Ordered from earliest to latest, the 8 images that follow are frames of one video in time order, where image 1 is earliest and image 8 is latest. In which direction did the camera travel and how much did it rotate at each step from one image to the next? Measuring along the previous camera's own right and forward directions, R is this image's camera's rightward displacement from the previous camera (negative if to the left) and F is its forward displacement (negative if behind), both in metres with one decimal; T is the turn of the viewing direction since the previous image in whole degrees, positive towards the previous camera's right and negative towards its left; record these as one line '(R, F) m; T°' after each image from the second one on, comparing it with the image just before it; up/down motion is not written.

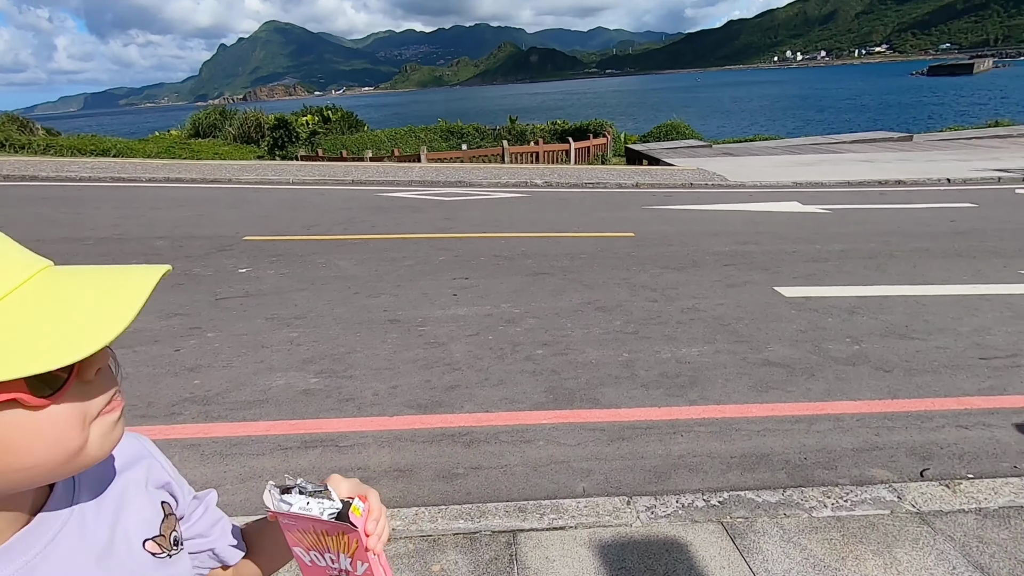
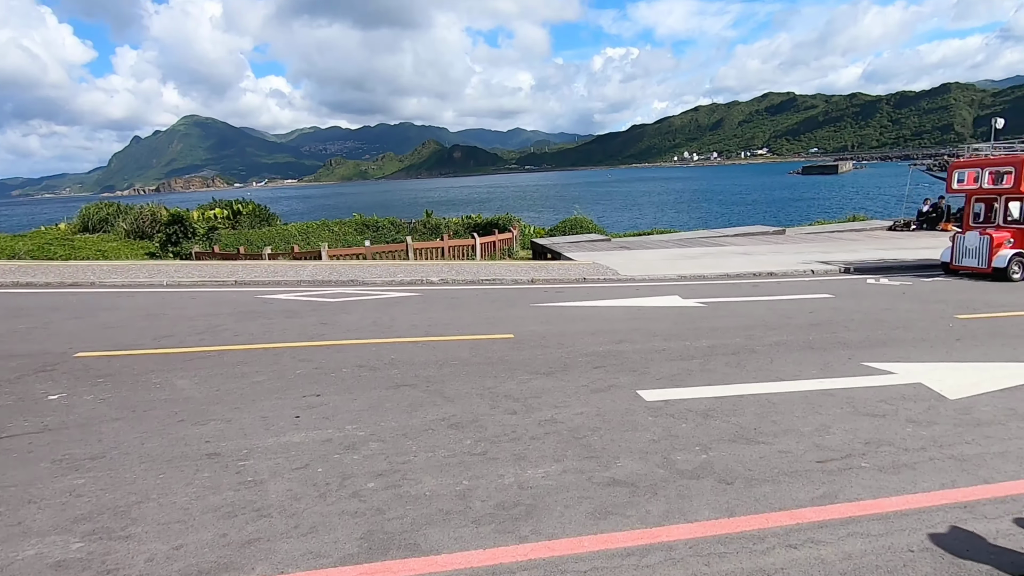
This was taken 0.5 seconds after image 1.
(+0.7, +0.1) m; +8°
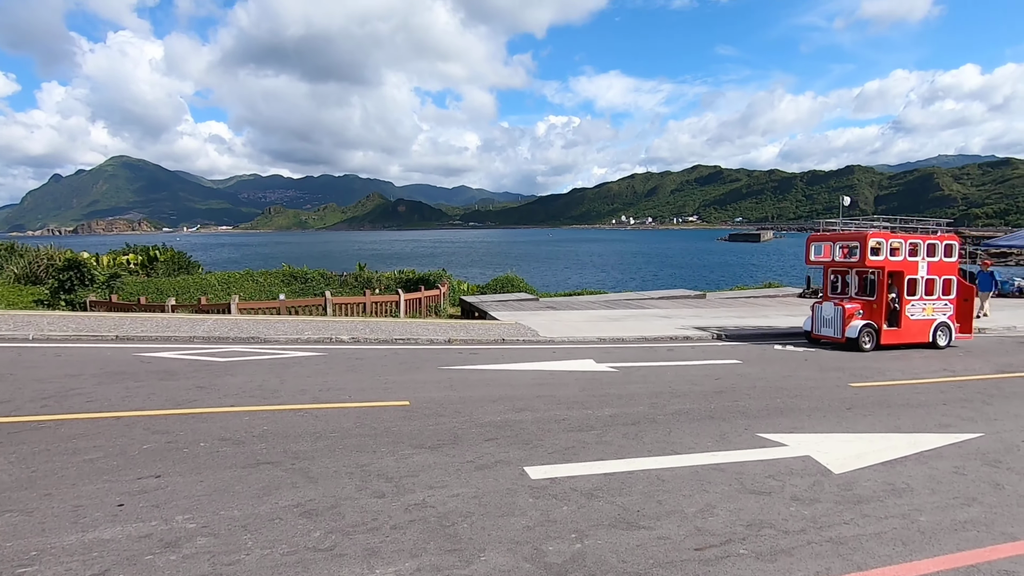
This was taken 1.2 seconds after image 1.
(+0.6, +0.2) m; +6°
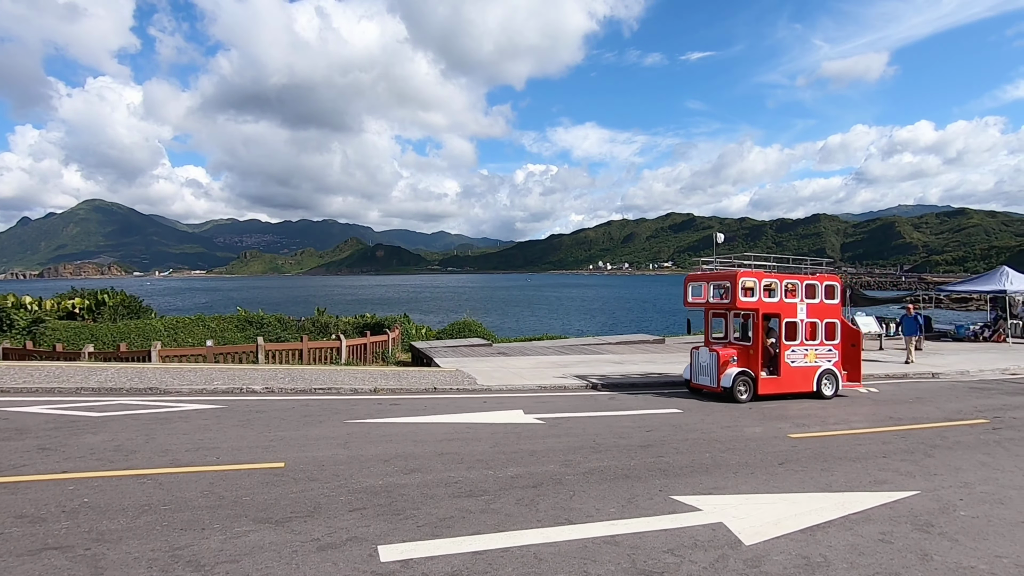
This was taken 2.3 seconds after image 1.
(+1.1, +0.6) m; +2°
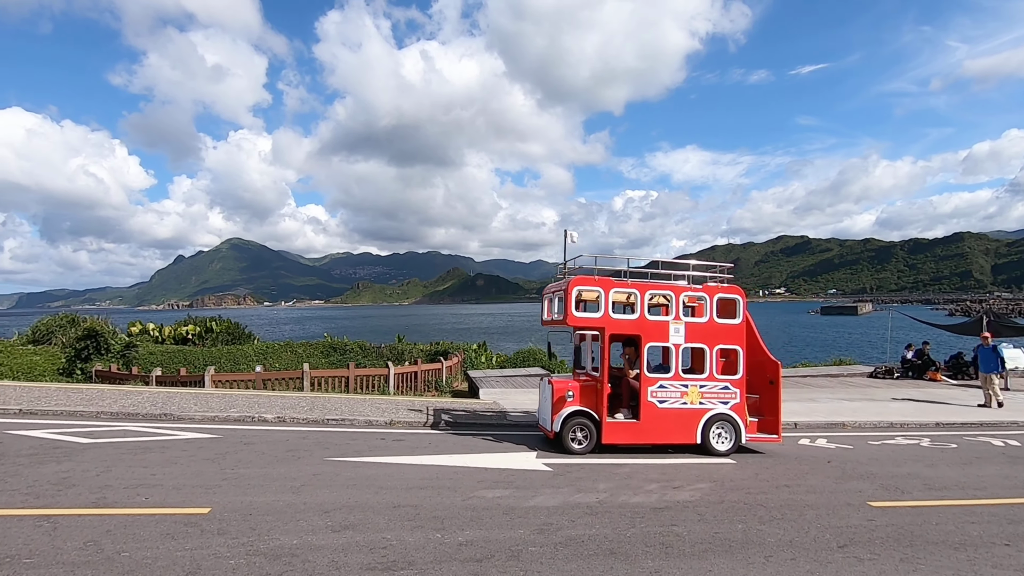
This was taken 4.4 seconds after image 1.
(+1.5, +1.4) m; -10°
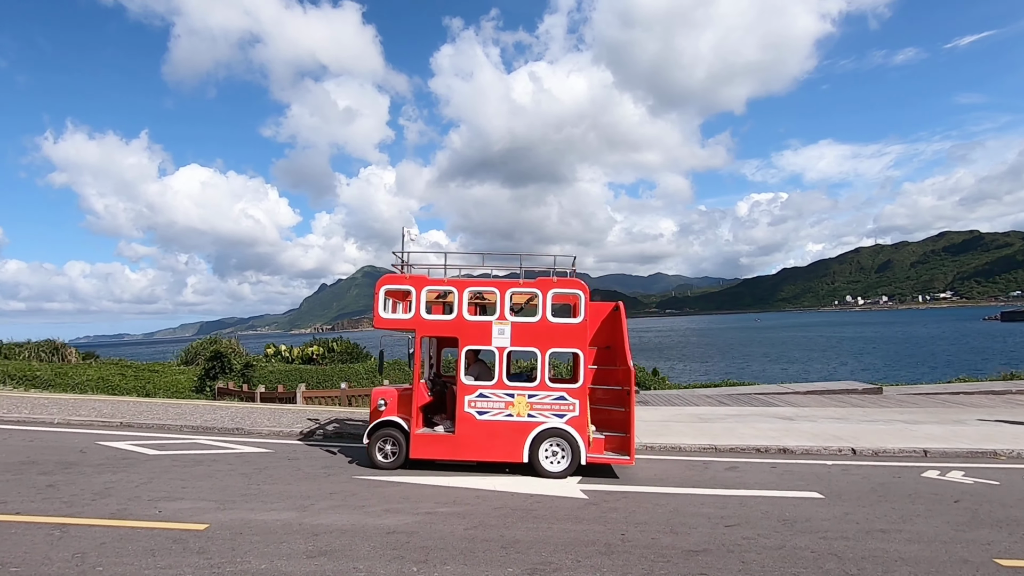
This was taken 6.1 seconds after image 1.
(+1.3, +0.8) m; -12°
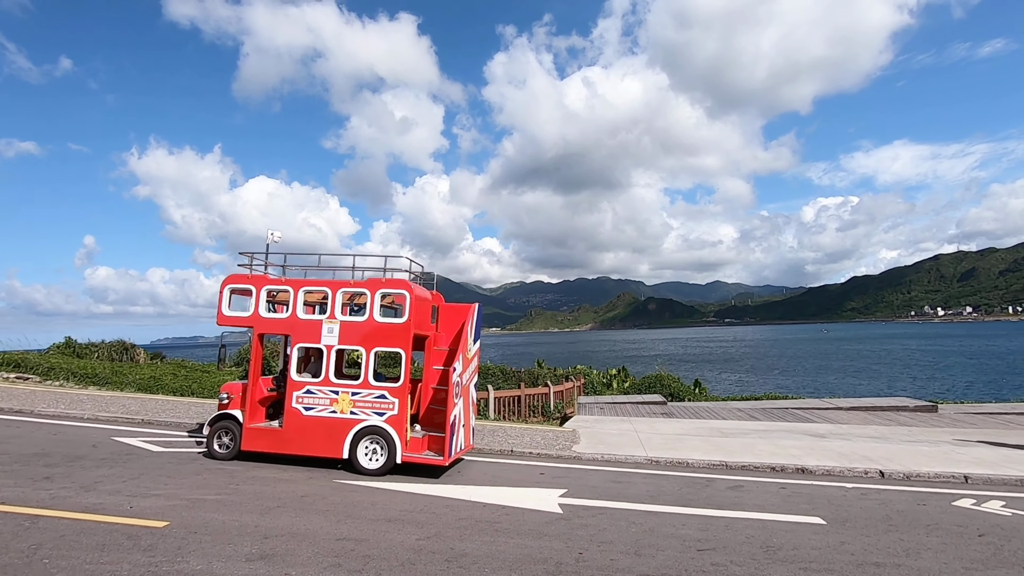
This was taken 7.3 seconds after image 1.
(+1.1, +0.2) m; -6°
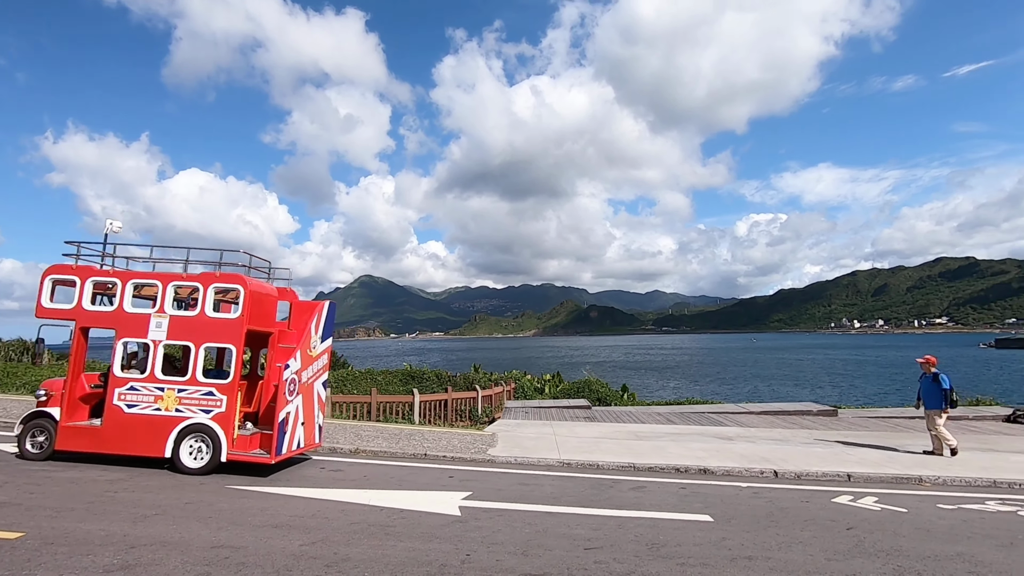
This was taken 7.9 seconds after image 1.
(+0.5, 0.0) m; +6°
